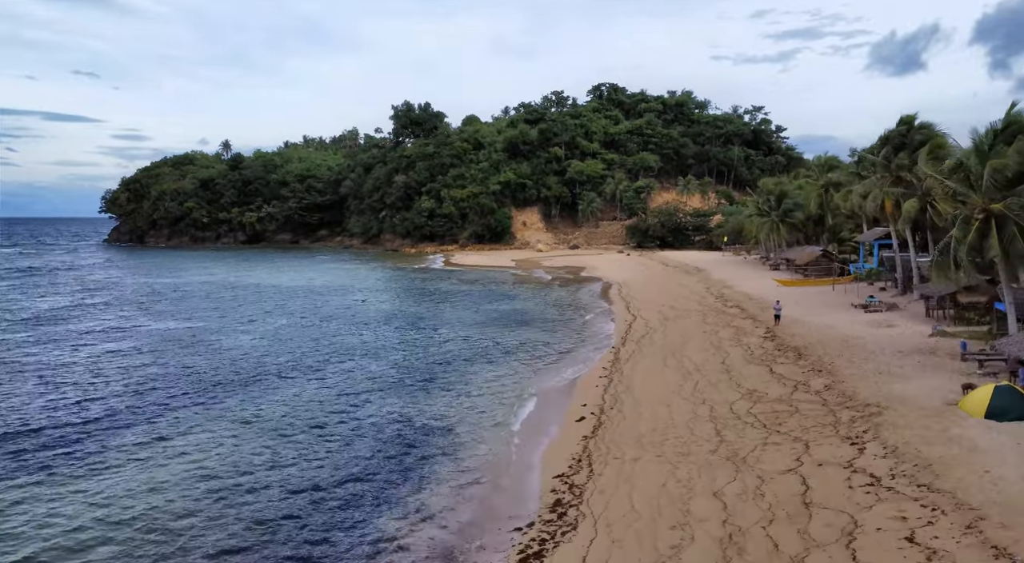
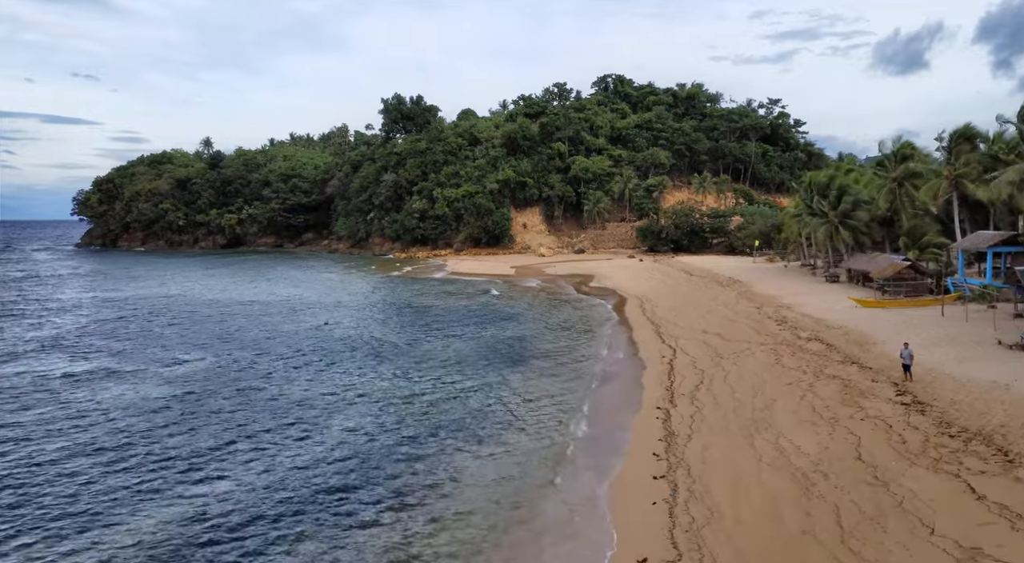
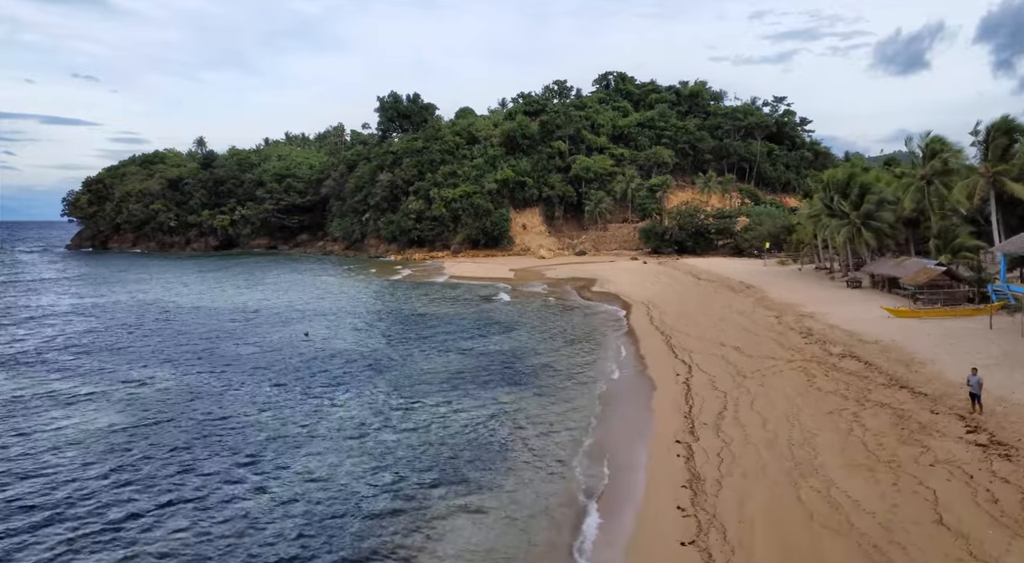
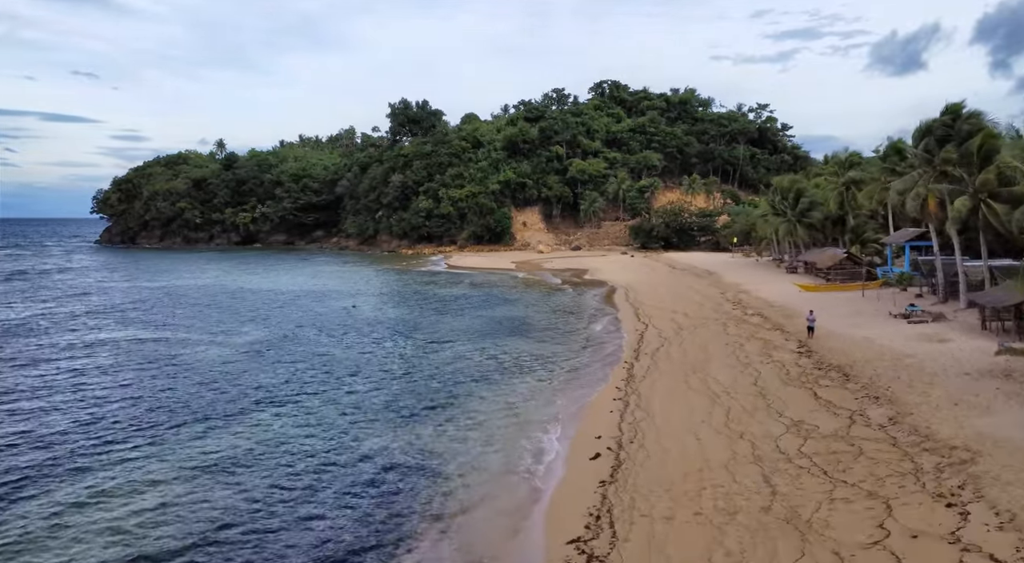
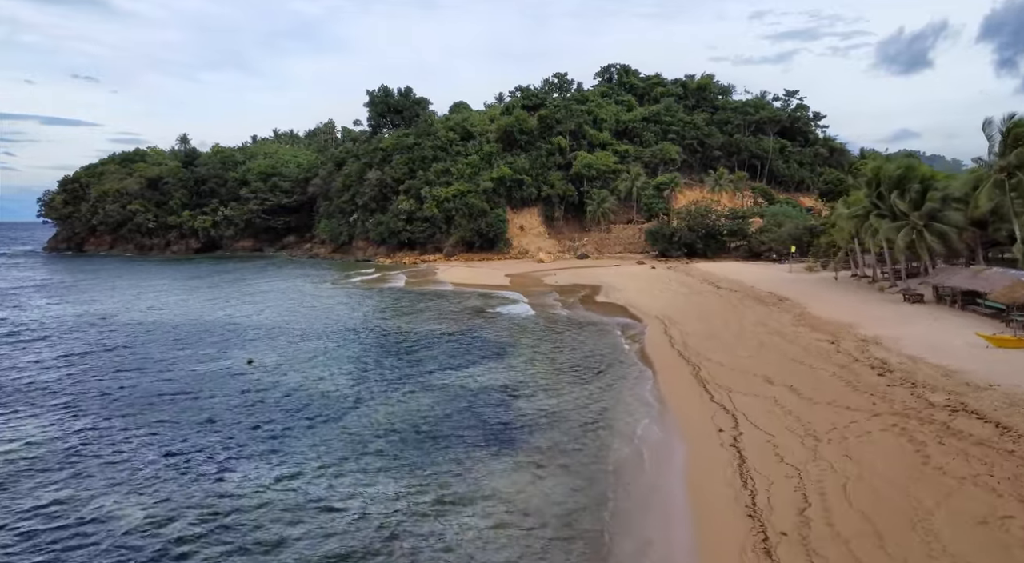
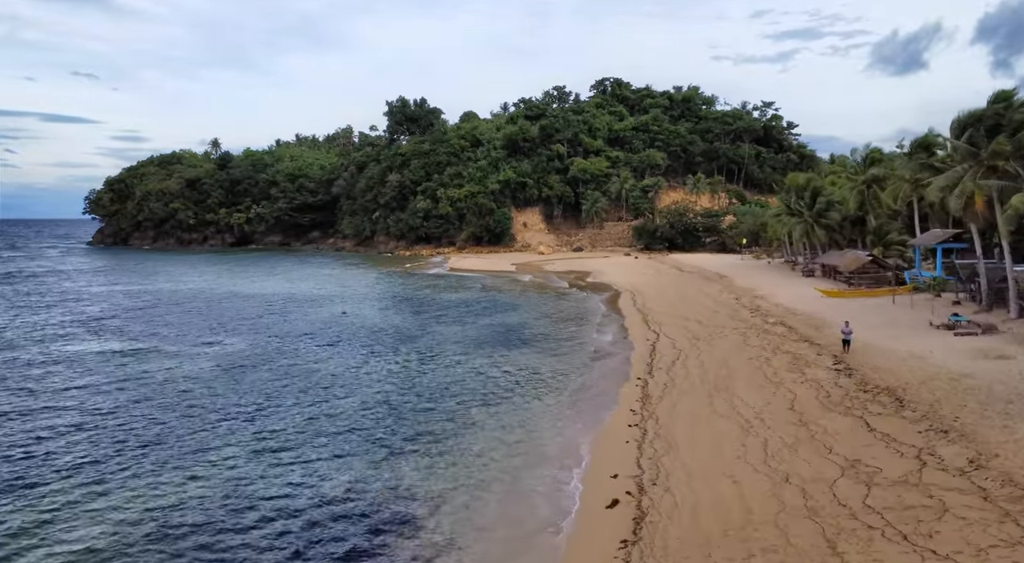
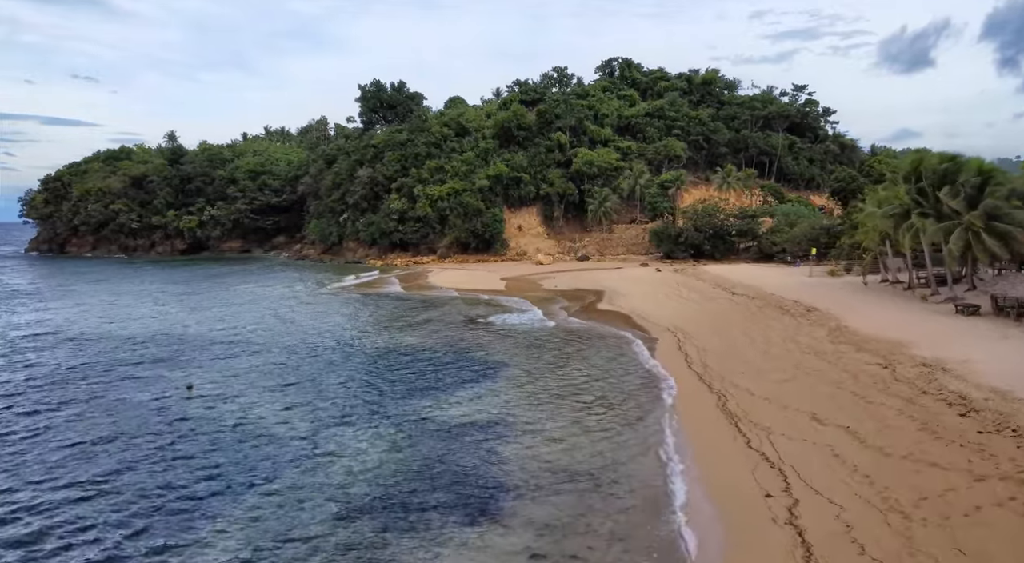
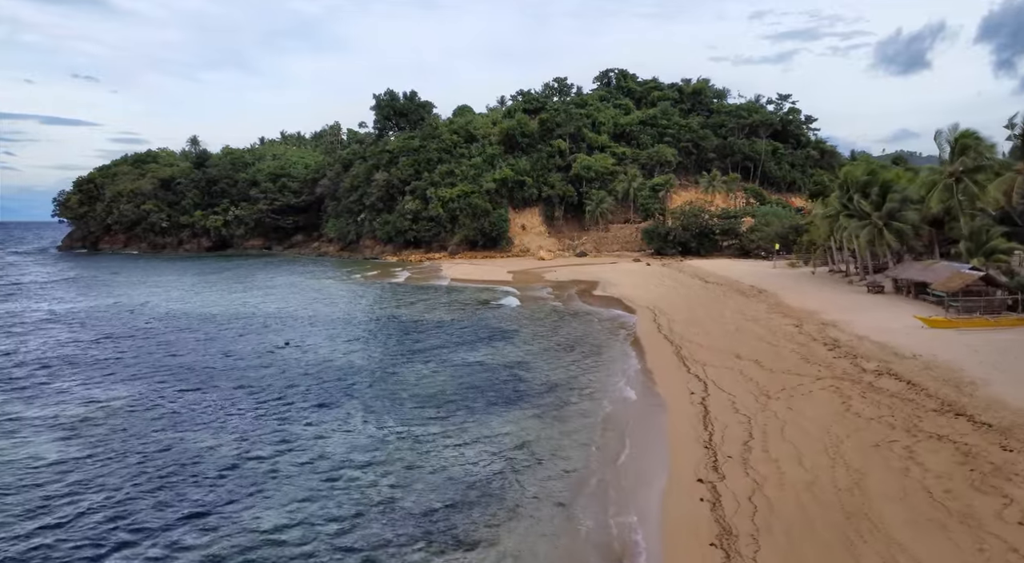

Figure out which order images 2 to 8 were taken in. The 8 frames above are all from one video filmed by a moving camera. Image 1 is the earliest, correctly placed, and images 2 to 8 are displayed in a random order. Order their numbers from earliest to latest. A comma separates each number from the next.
4, 6, 2, 3, 8, 5, 7
